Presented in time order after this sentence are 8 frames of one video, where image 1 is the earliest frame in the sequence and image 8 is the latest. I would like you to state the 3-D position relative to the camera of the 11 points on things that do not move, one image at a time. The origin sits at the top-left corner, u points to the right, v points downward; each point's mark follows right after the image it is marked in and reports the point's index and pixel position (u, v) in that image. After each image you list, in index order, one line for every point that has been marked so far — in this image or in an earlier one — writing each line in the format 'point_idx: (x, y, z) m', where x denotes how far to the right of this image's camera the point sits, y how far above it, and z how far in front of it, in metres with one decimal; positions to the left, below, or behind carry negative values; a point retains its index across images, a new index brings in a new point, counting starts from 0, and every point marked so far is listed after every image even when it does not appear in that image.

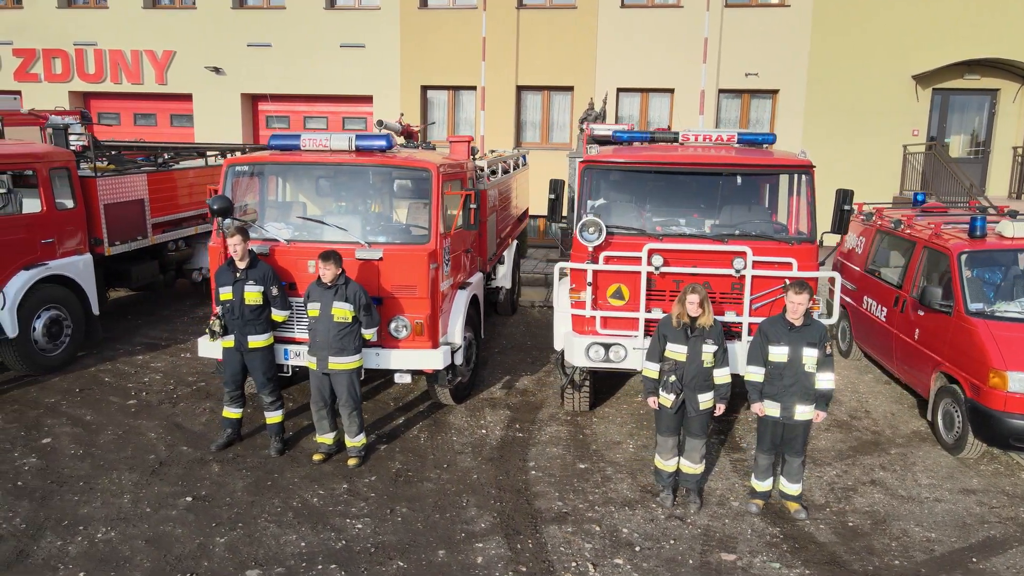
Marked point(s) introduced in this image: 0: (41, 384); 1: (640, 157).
0: (-4.6, -1.0, +7.3) m
1: (+1.0, +1.0, +5.9) m
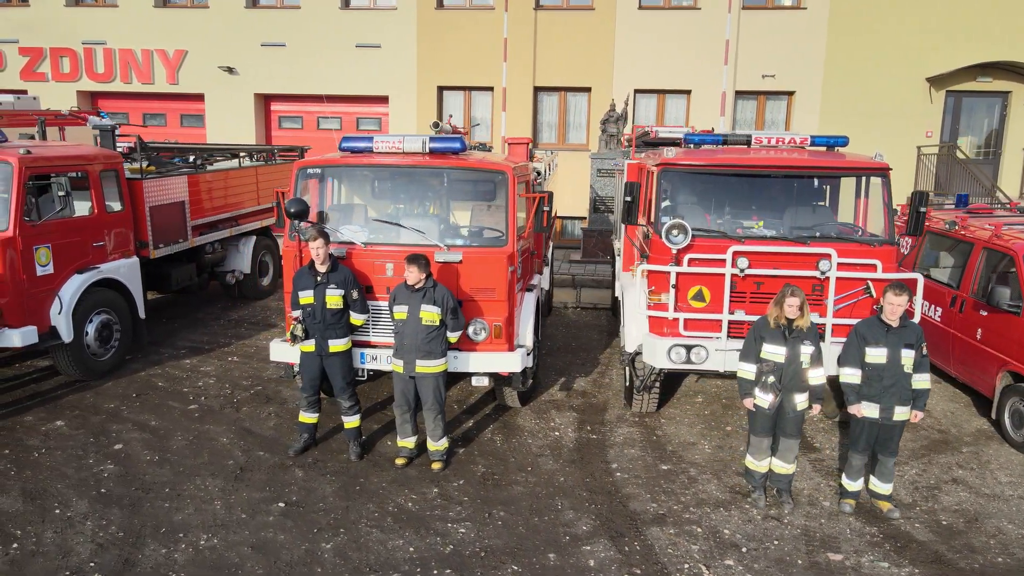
0: (-4.1, -1.0, +7.2) m
1: (+1.7, +1.0, +5.9) m
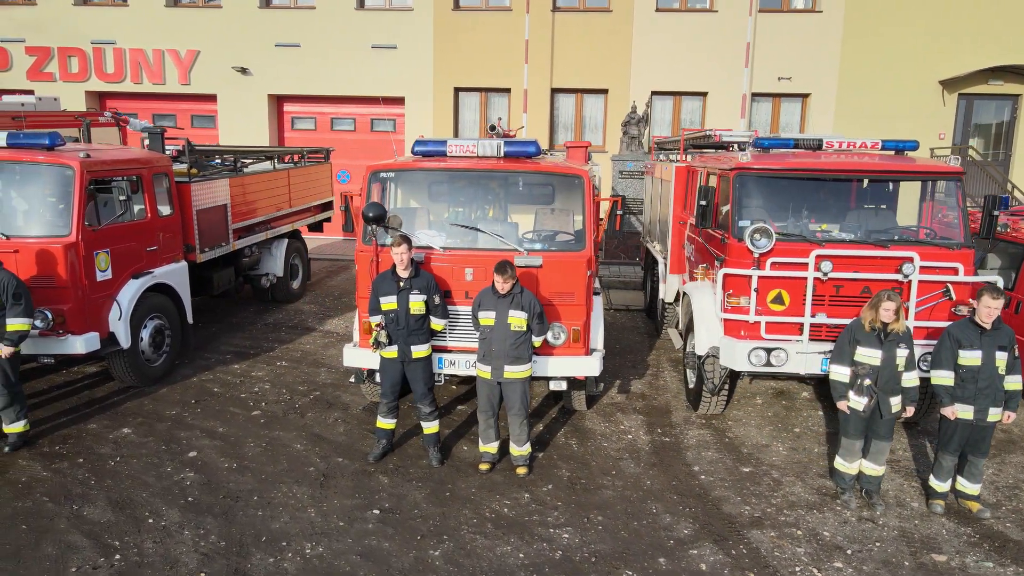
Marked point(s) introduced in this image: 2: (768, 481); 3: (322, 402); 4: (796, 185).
0: (-3.5, -1.0, +7.1) m
1: (+2.3, +1.0, +6.0) m
2: (+1.9, -1.4, +5.5) m
3: (-1.8, -1.1, +7.1) m
4: (+2.3, +0.8, +6.0) m
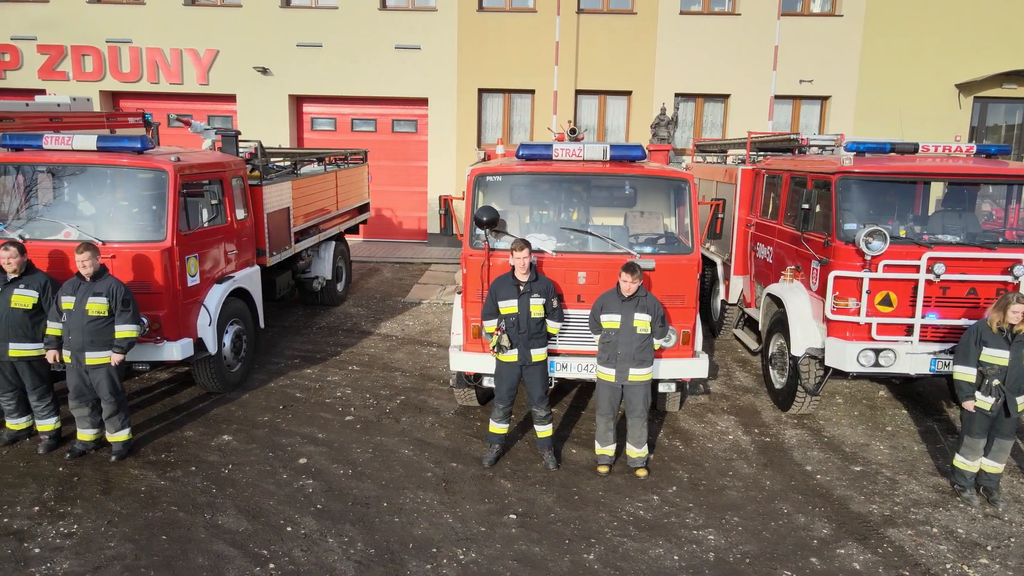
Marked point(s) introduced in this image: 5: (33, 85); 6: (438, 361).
0: (-2.6, -1.1, +7.0) m
1: (+3.2, +1.0, +6.1) m
2: (+2.8, -1.5, +5.6) m
3: (-1.0, -1.1, +7.0) m
4: (+3.2, +0.8, +6.1) m
5: (-10.4, +4.4, +16.1) m
6: (-0.8, -0.8, +8.5) m
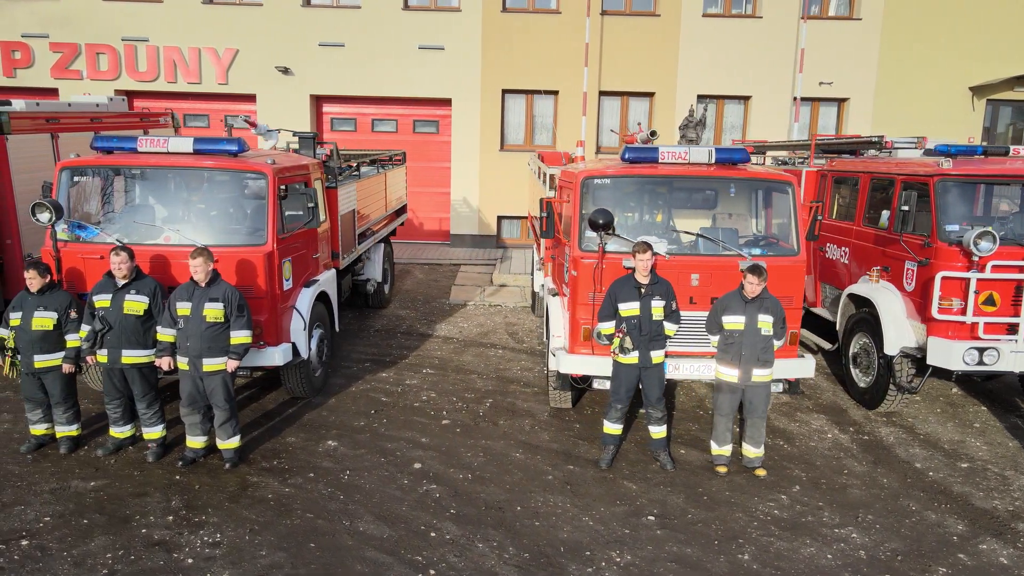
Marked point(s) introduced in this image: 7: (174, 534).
0: (-1.7, -1.1, +7.0) m
1: (+4.0, +1.0, +6.2) m
2: (+3.7, -1.5, +5.7) m
3: (-0.1, -1.1, +7.0) m
4: (+4.1, +0.8, +6.3) m
5: (-9.9, +4.4, +15.7) m
6: (0.0, -0.9, +8.5) m
7: (-2.1, -1.6, +4.7) m
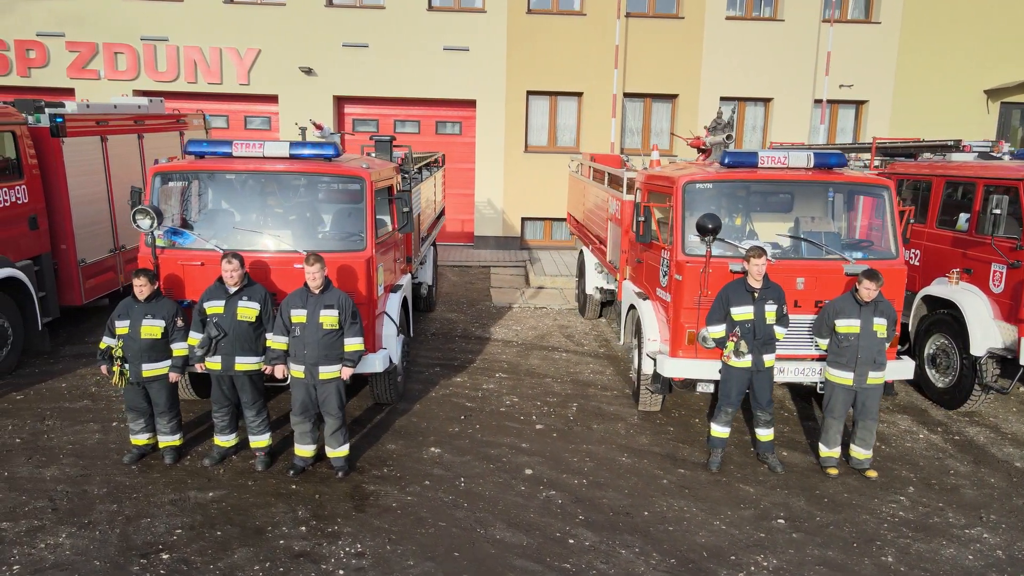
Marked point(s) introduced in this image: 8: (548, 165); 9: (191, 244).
0: (-0.9, -1.2, +6.9) m
1: (+4.9, +1.0, +6.3) m
2: (+4.6, -1.5, +5.9) m
3: (+0.7, -1.2, +7.0) m
4: (+4.9, +0.8, +6.4) m
5: (-9.4, +4.3, +15.4) m
6: (+0.8, -0.9, +8.5) m
7: (-1.2, -1.6, +4.7) m
8: (+0.8, +2.7, +16.3) m
9: (-2.6, +0.4, +6.1) m
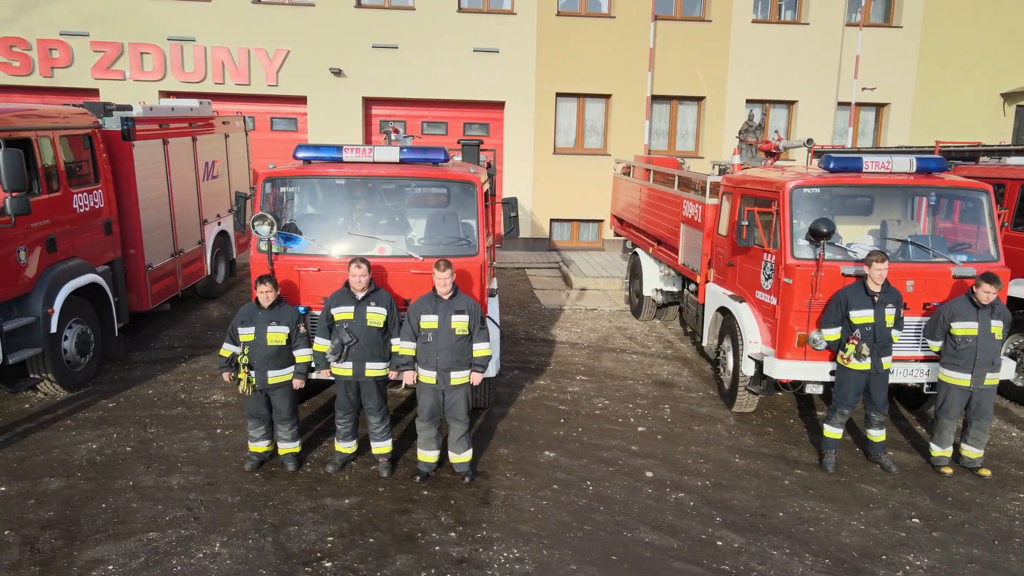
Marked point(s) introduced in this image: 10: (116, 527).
0: (0.0, -1.2, +6.9) m
1: (+5.8, +1.0, +6.5) m
2: (+5.5, -1.5, +6.0) m
3: (+1.7, -1.2, +7.1) m
4: (+5.8, +0.8, +6.6) m
5: (-8.7, +4.2, +15.2) m
6: (+1.6, -0.9, +8.6) m
7: (-0.3, -1.7, +4.7) m
8: (+1.4, +2.7, +16.3) m
9: (-1.7, +0.3, +6.1) m
10: (-2.6, -1.6, +4.8) m
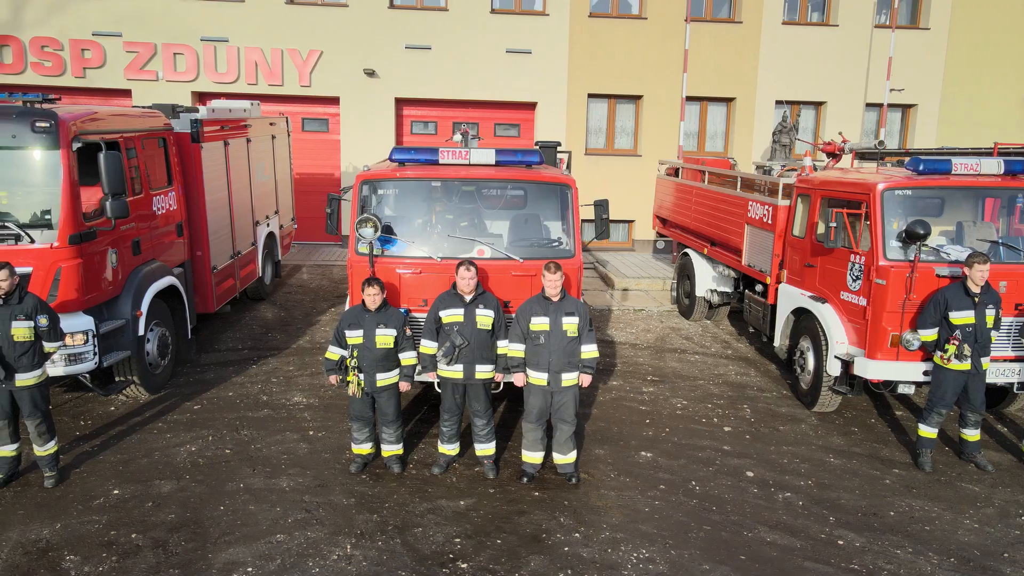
0: (+0.8, -1.2, +7.0) m
1: (+6.6, +1.0, +6.6) m
2: (+6.4, -1.5, +6.1) m
3: (+2.5, -1.2, +7.1) m
4: (+6.6, +0.8, +6.7) m
5: (-8.0, +4.2, +15.1) m
6: (+2.4, -0.9, +8.6) m
7: (+0.6, -1.7, +4.7) m
8: (+2.1, +2.7, +16.4) m
9: (-0.9, +0.3, +6.1) m
10: (-1.8, -1.6, +4.8) m
